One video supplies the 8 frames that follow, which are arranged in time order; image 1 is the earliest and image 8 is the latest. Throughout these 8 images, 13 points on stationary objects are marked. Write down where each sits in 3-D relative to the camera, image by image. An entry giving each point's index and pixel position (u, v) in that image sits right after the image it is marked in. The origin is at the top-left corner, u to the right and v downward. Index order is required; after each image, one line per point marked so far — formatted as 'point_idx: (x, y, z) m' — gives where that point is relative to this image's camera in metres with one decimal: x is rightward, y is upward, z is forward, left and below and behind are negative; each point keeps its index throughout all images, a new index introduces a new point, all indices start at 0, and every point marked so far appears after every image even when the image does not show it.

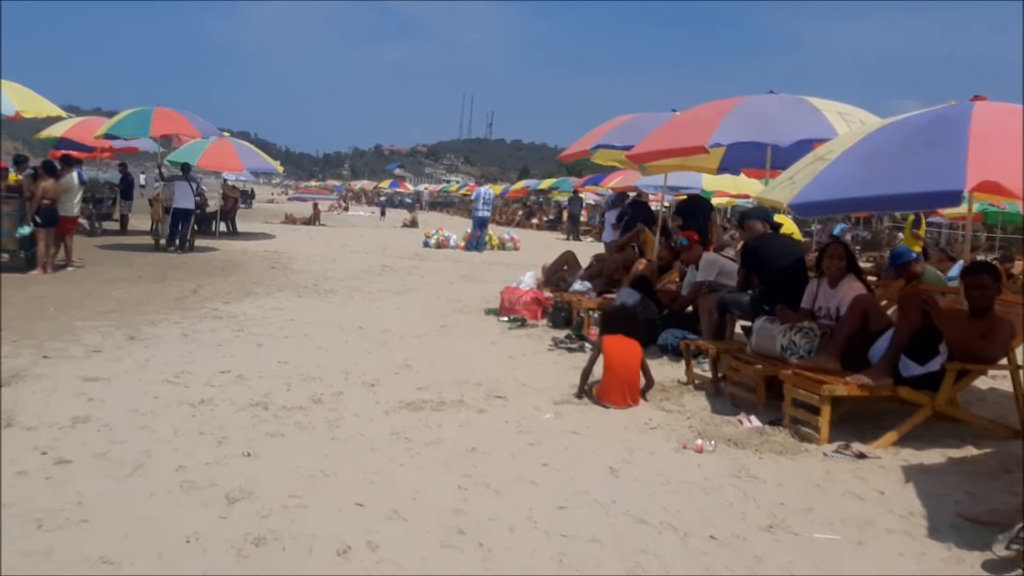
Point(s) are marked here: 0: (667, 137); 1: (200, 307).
0: (+1.1, +1.1, +6.8) m
1: (-2.9, -0.2, +9.0) m
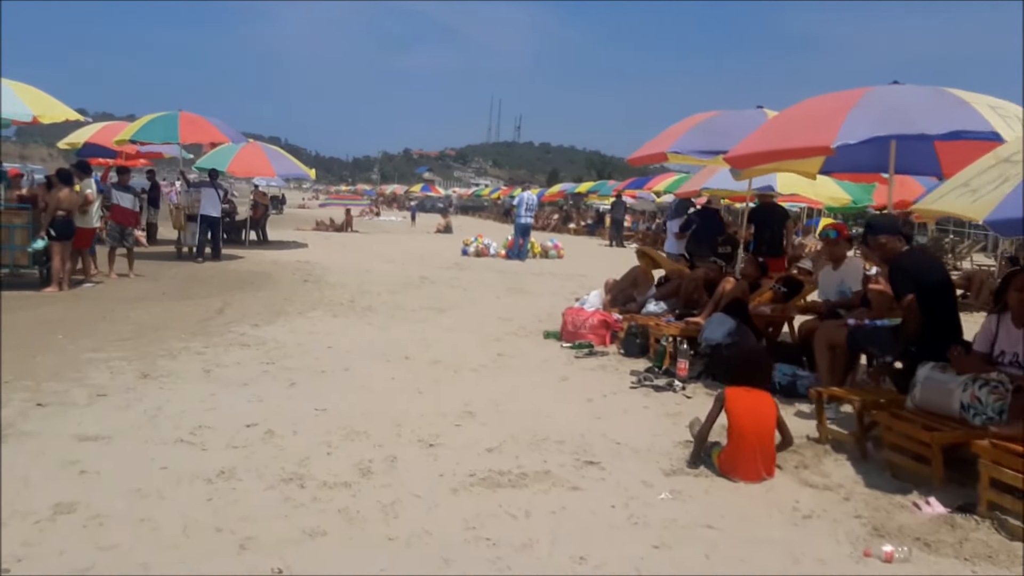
0: (+1.6, +0.9, +5.7) m
1: (-2.4, -0.4, +8.0) m
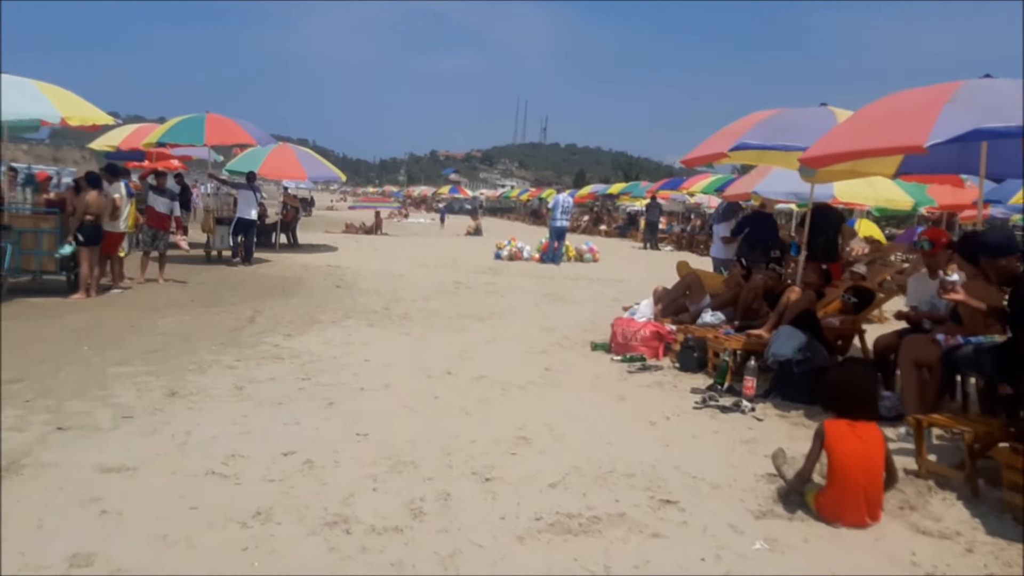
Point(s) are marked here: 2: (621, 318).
0: (+1.9, +0.8, +5.2) m
1: (-2.0, -0.4, +7.6) m
2: (+0.9, -0.3, +7.5) m
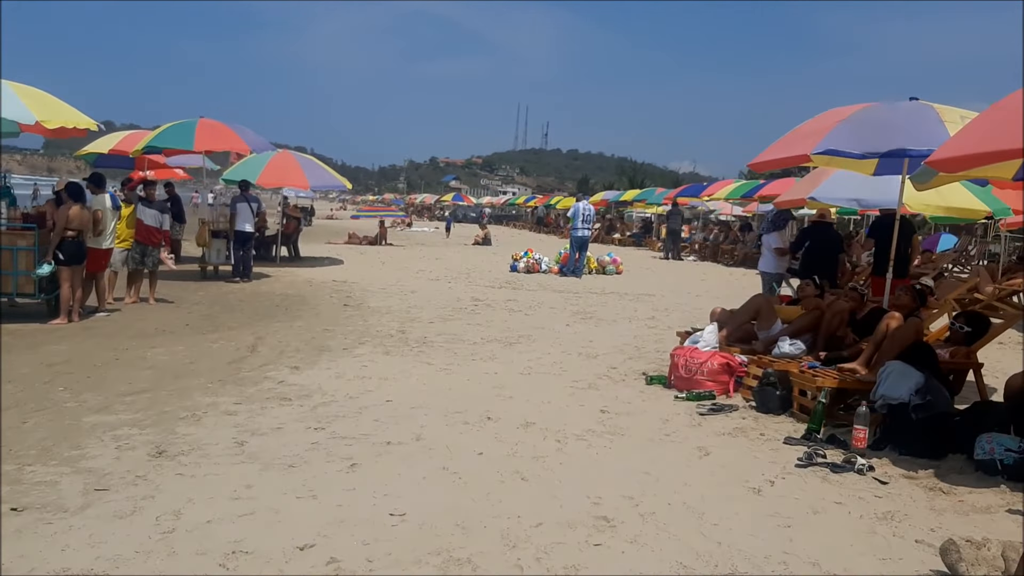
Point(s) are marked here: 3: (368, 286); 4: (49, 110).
0: (+2.1, +0.7, +4.2) m
1: (-1.7, -0.6, +6.6) m
2: (+1.2, -0.4, +6.5) m
3: (-2.1, 0.0, +14.1) m
4: (-3.9, +1.5, +8.1) m
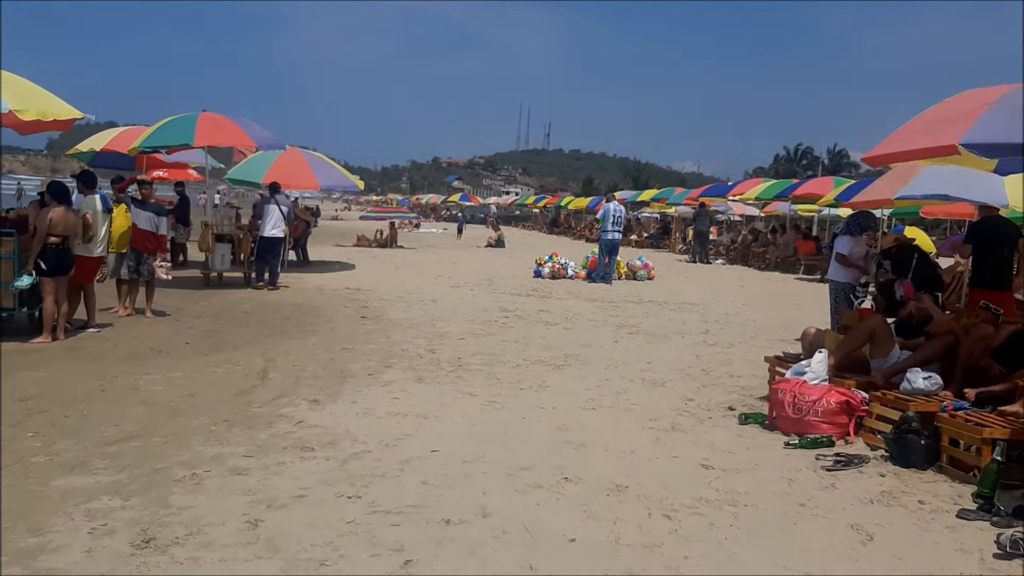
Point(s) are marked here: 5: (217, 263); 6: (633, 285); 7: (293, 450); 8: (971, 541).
0: (+2.5, +0.6, +3.1) m
1: (-1.4, -0.7, +5.5) m
2: (+1.5, -0.5, +5.4) m
3: (-1.7, -0.1, +12.9) m
4: (-3.5, +1.4, +7.0) m
5: (-3.9, +0.3, +12.8) m
6: (+1.8, 0.0, +14.6) m
7: (-1.1, -0.8, +4.8) m
8: (+1.7, -0.9, +3.6) m
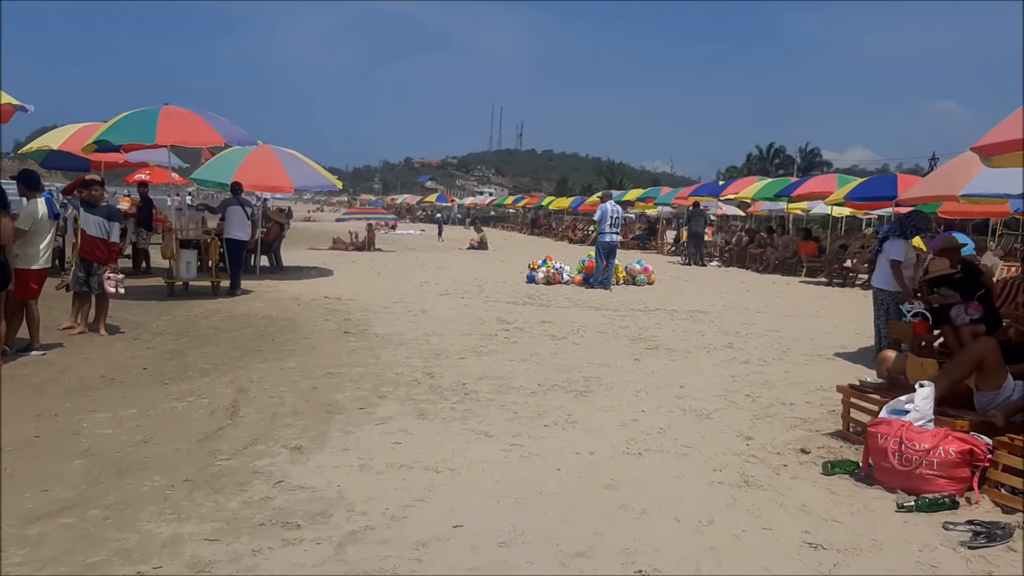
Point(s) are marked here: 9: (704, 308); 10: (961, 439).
0: (+2.7, +0.5, +2.1) m
1: (-1.2, -0.8, +4.4) m
2: (+1.7, -0.6, +4.3) m
3: (-1.8, -0.2, +11.8) m
4: (-3.4, +1.3, +5.8) m
5: (-4.0, +0.2, +11.6) m
6: (+1.7, 0.0, +13.6) m
7: (-0.9, -0.9, +3.7) m
8: (+1.9, -1.0, +2.5) m
9: (+2.4, -0.2, +12.0) m
10: (+1.9, -0.7, +4.1) m
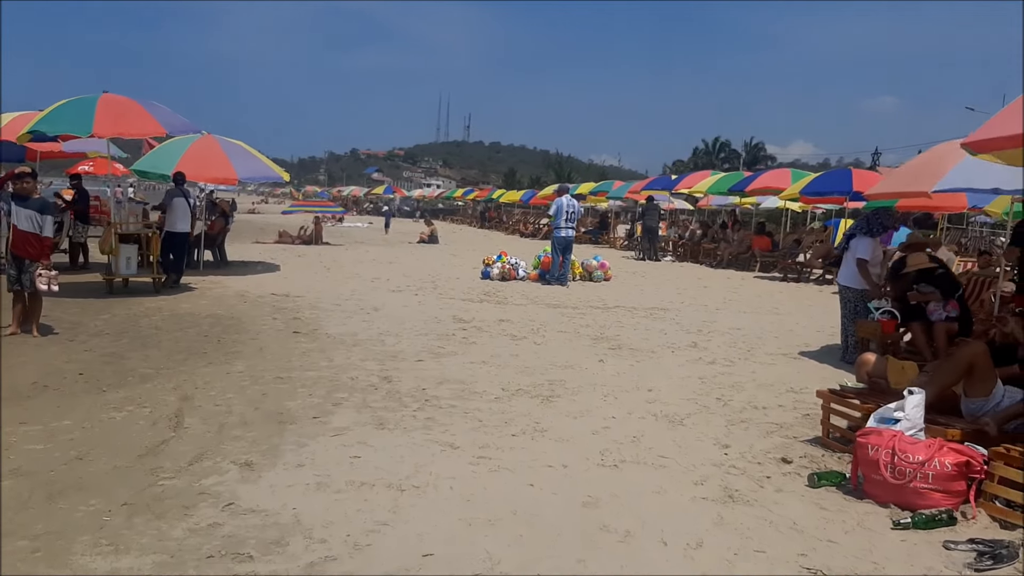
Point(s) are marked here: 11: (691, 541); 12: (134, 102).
0: (+2.7, +0.5, +1.9) m
1: (-1.3, -0.9, +4.0) m
2: (+1.6, -0.6, +4.1) m
3: (-2.3, -0.2, +11.4) m
4: (-3.7, +1.2, +5.3) m
5: (-4.5, +0.2, +11.1) m
6: (+1.1, 0.0, +13.4) m
7: (-1.0, -0.9, +3.3) m
8: (+1.9, -1.1, +2.4) m
9: (+1.9, -0.2, +11.8) m
10: (+1.8, -0.7, +3.9) m
11: (+0.7, -0.9, +3.6) m
12: (-4.3, +2.1, +11.0) m
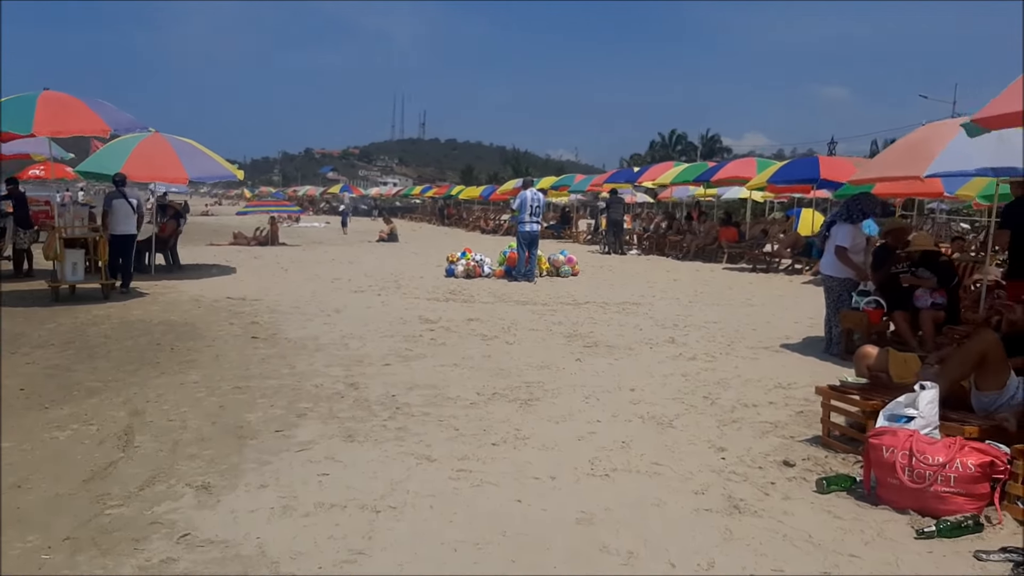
0: (+2.7, +0.5, +1.7) m
1: (-1.4, -0.9, +3.6) m
2: (+1.5, -0.6, +3.8) m
3: (-2.7, -0.2, +10.9) m
4: (-3.8, +1.2, +4.8) m
5: (-4.9, +0.1, +10.5) m
6: (+0.6, +0.1, +13.1) m
7: (-1.0, -1.0, +2.9) m
8: (+1.9, -1.0, +2.1) m
9: (+1.5, -0.1, +11.5) m
10: (+1.8, -0.6, +3.7) m
11: (+0.6, -0.9, +3.2) m
12: (-4.7, +2.0, +10.5) m
